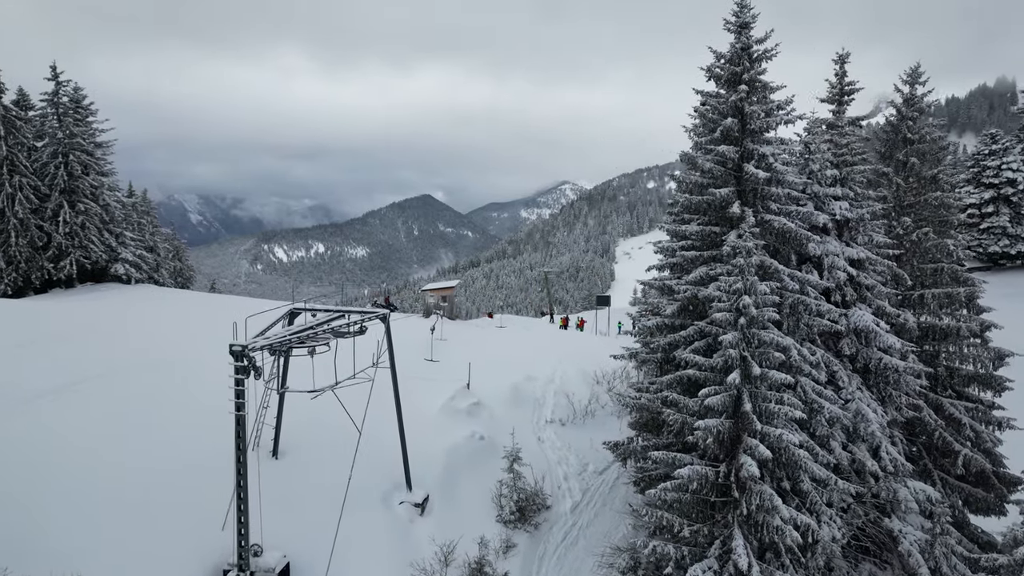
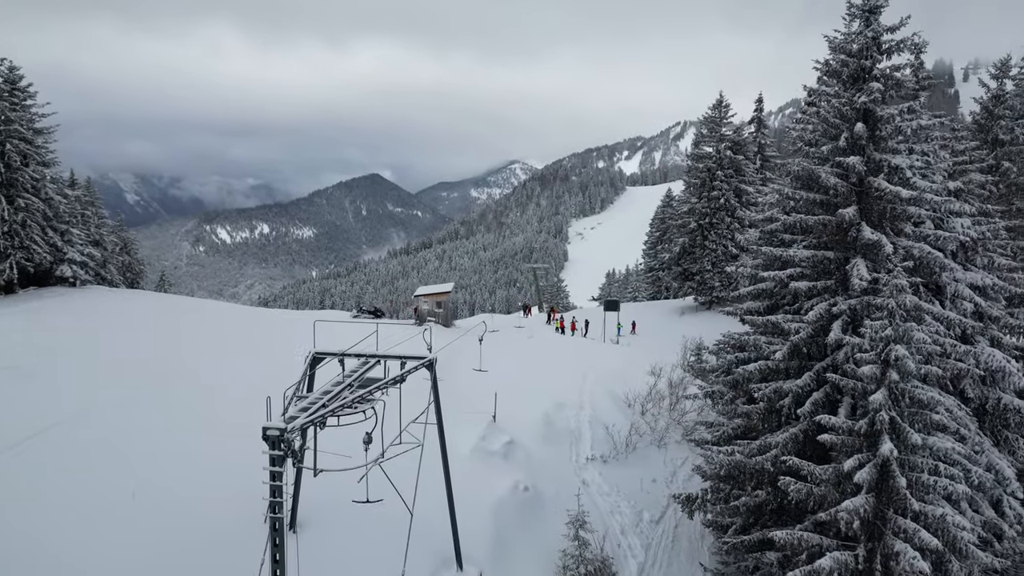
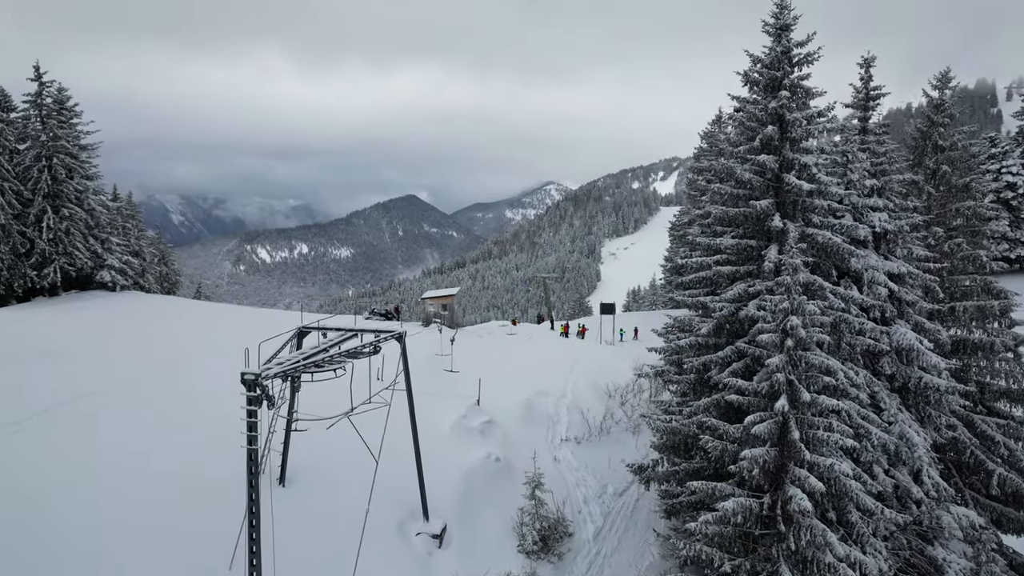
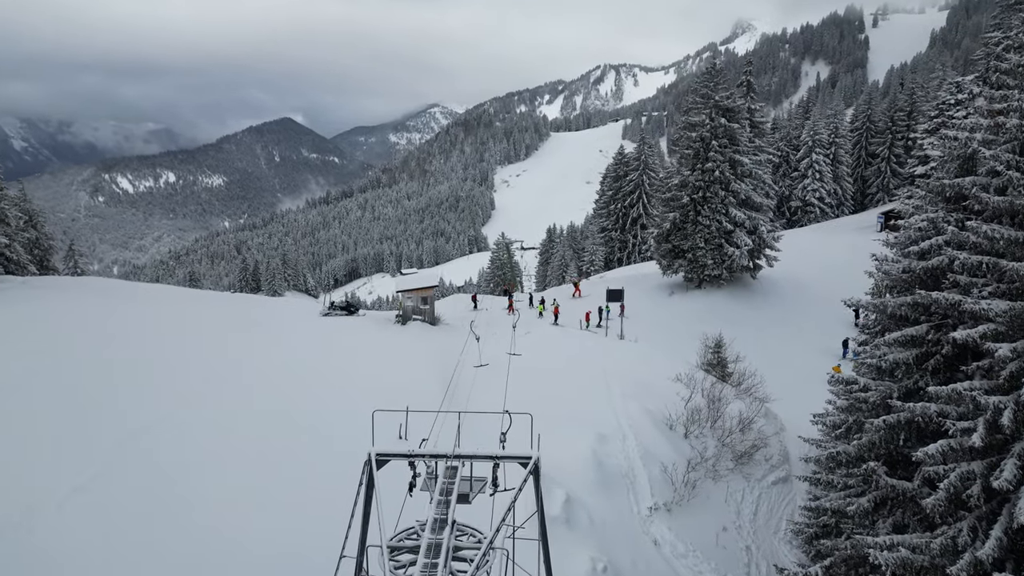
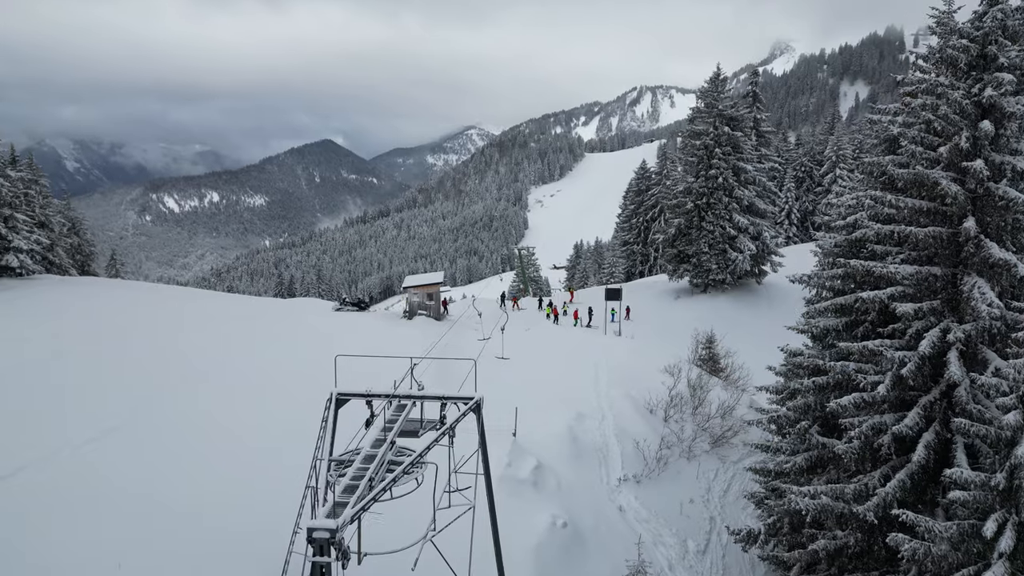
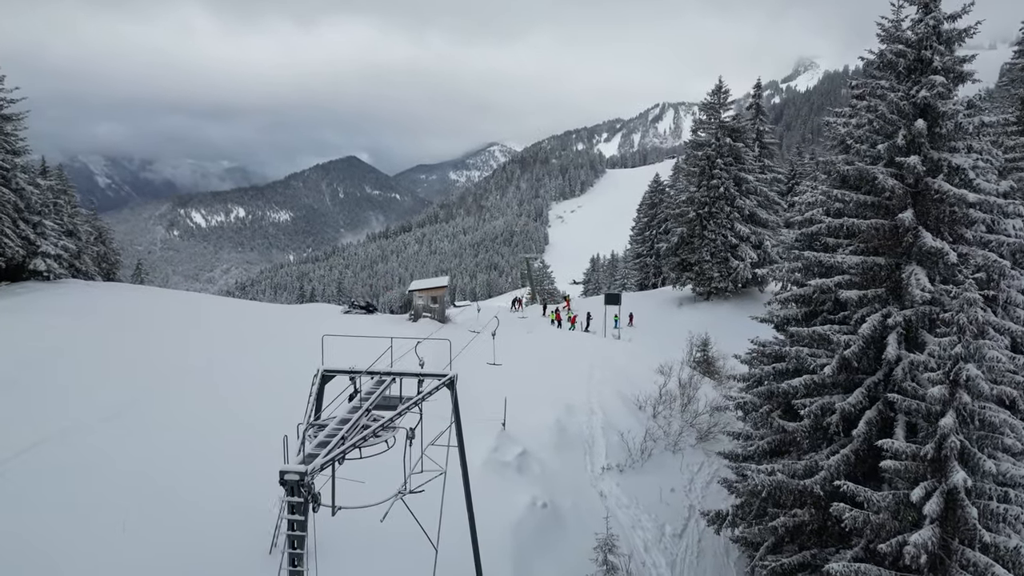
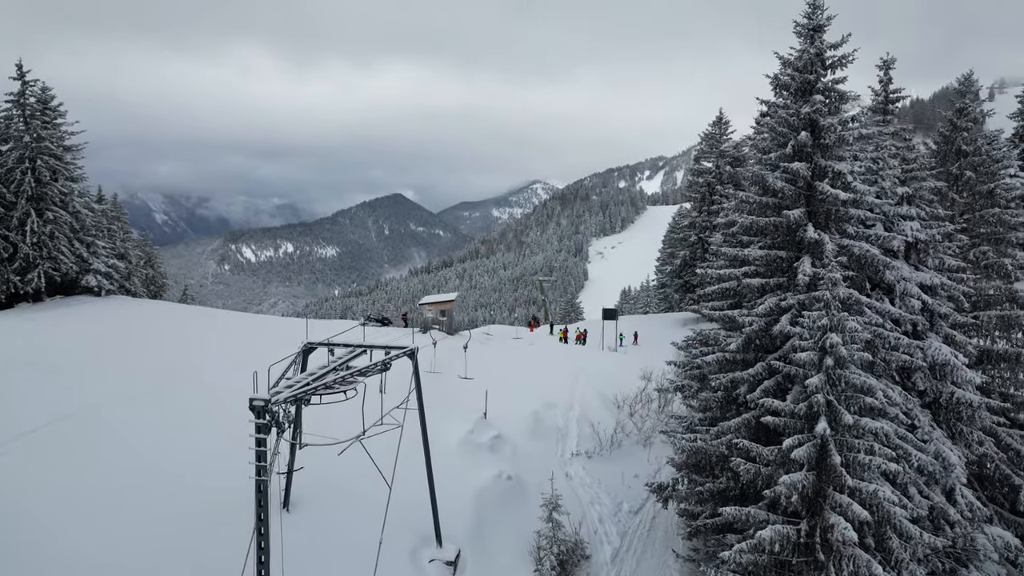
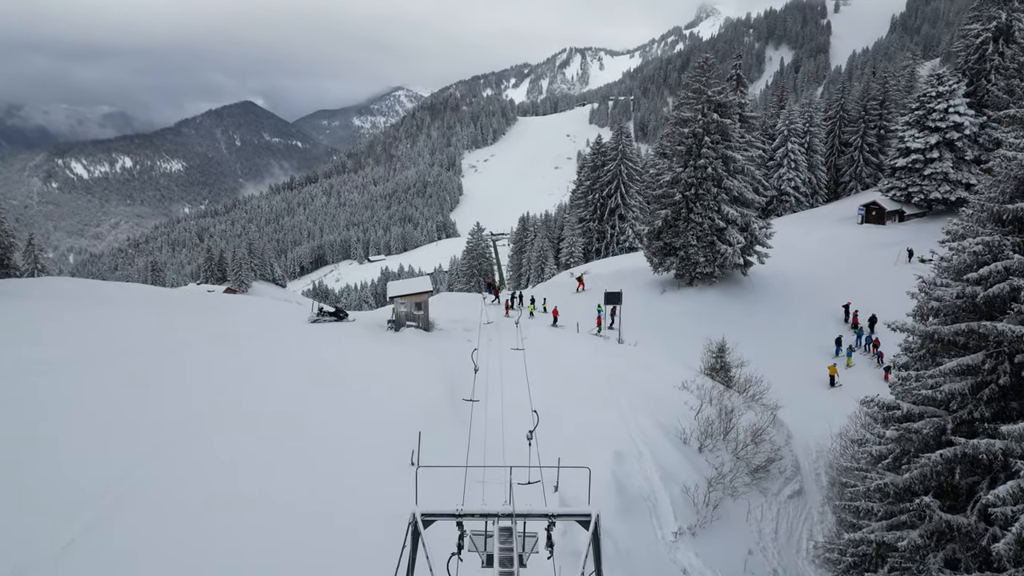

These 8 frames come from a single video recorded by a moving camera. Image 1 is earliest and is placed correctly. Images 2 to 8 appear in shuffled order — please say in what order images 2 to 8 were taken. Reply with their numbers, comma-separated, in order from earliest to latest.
3, 7, 2, 6, 5, 4, 8
